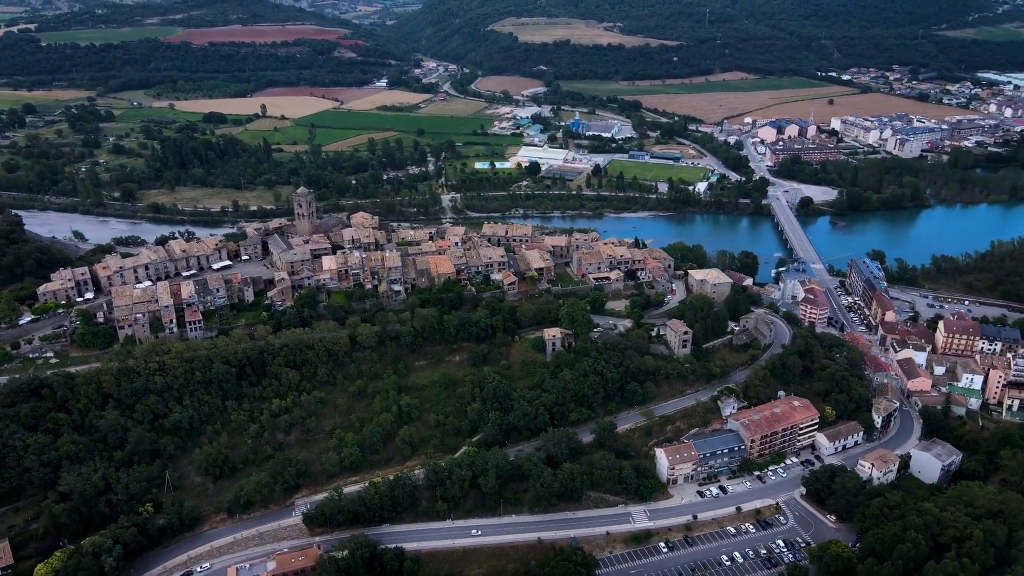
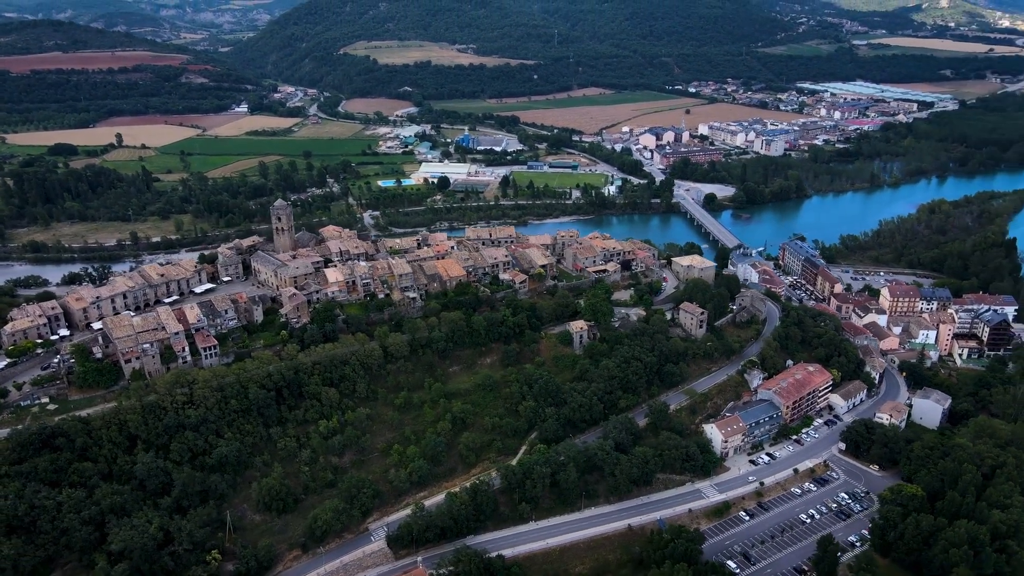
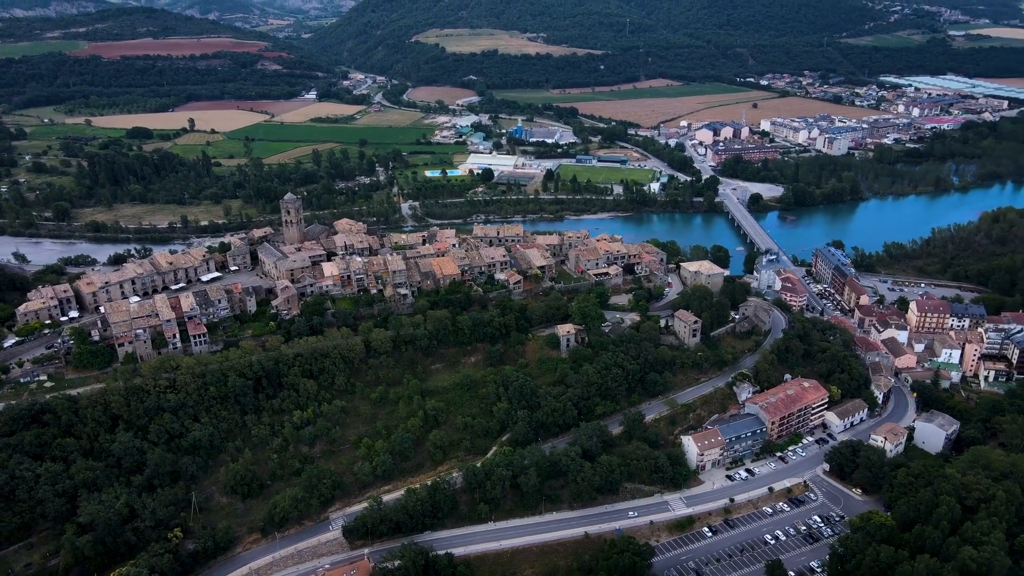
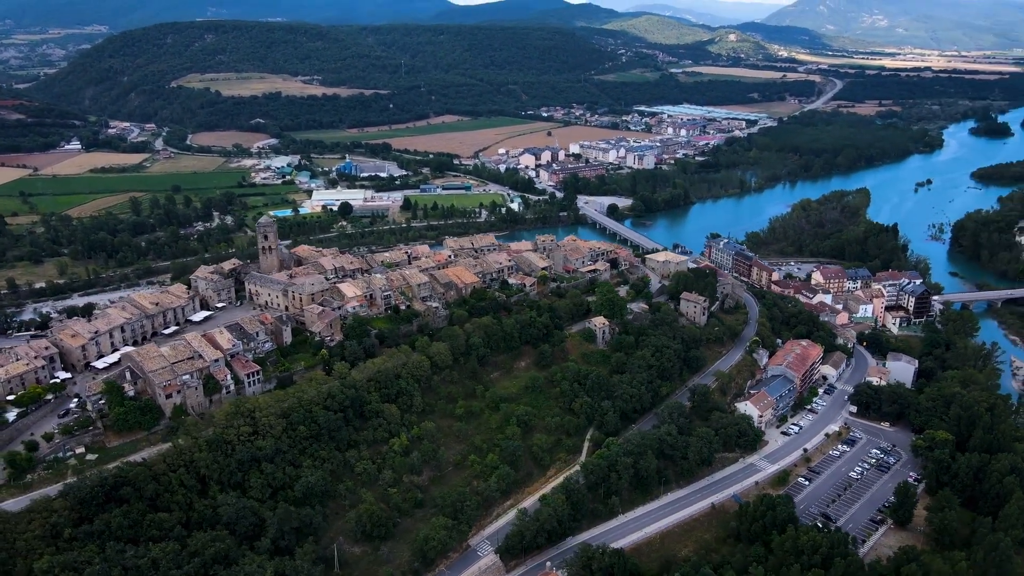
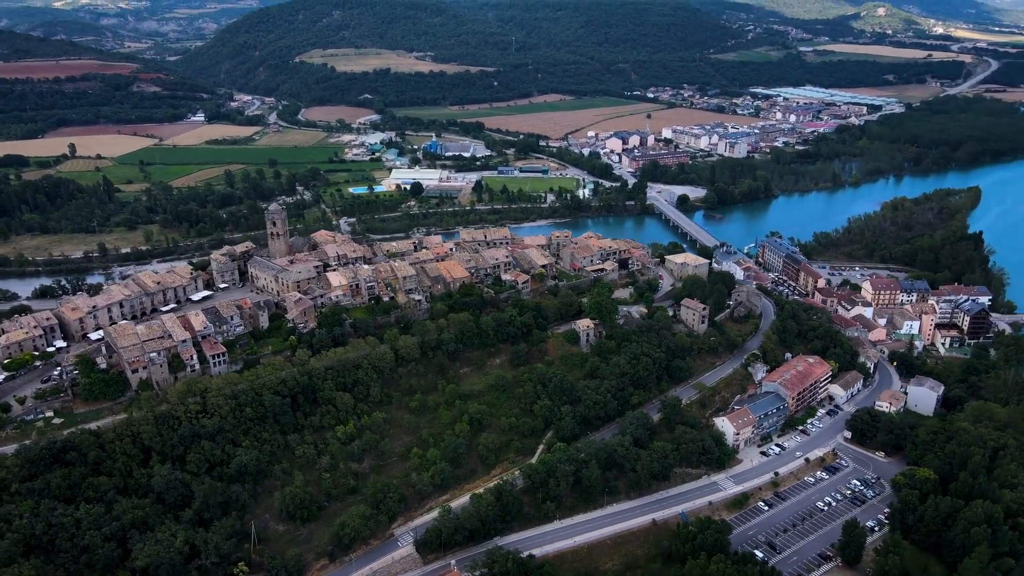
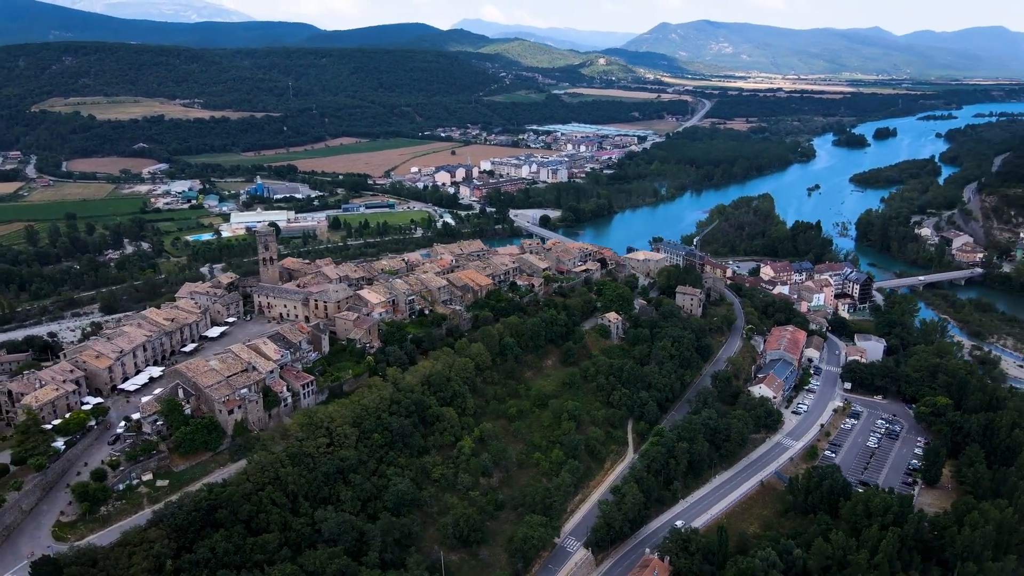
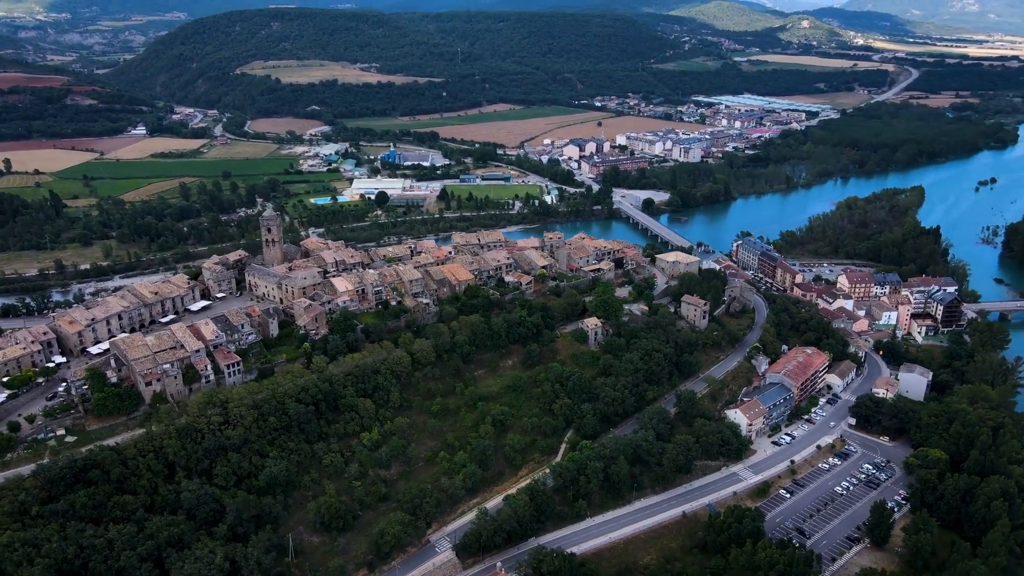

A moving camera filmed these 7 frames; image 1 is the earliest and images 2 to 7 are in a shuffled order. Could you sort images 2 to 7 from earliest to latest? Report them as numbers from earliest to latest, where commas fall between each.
3, 2, 5, 7, 4, 6
